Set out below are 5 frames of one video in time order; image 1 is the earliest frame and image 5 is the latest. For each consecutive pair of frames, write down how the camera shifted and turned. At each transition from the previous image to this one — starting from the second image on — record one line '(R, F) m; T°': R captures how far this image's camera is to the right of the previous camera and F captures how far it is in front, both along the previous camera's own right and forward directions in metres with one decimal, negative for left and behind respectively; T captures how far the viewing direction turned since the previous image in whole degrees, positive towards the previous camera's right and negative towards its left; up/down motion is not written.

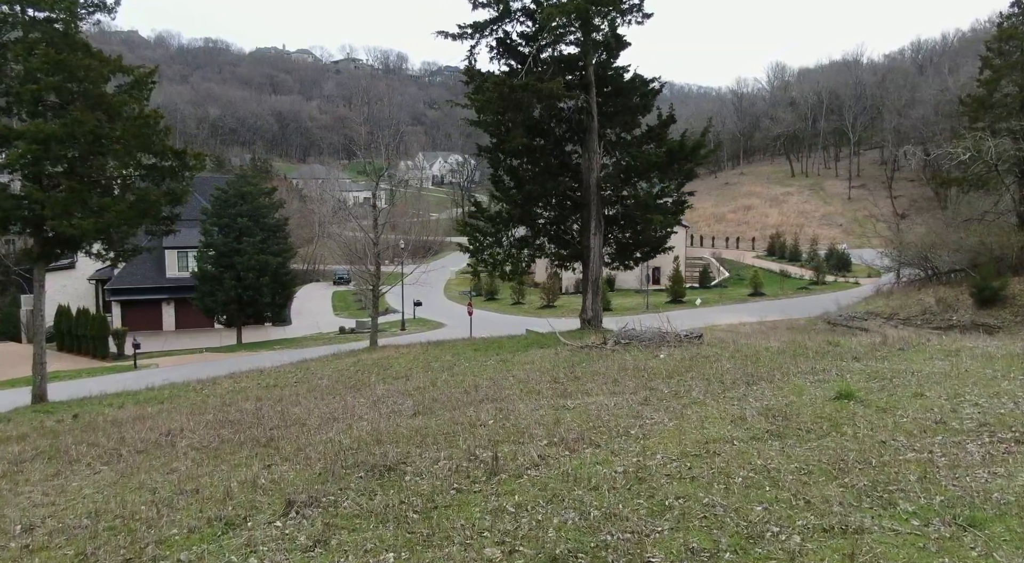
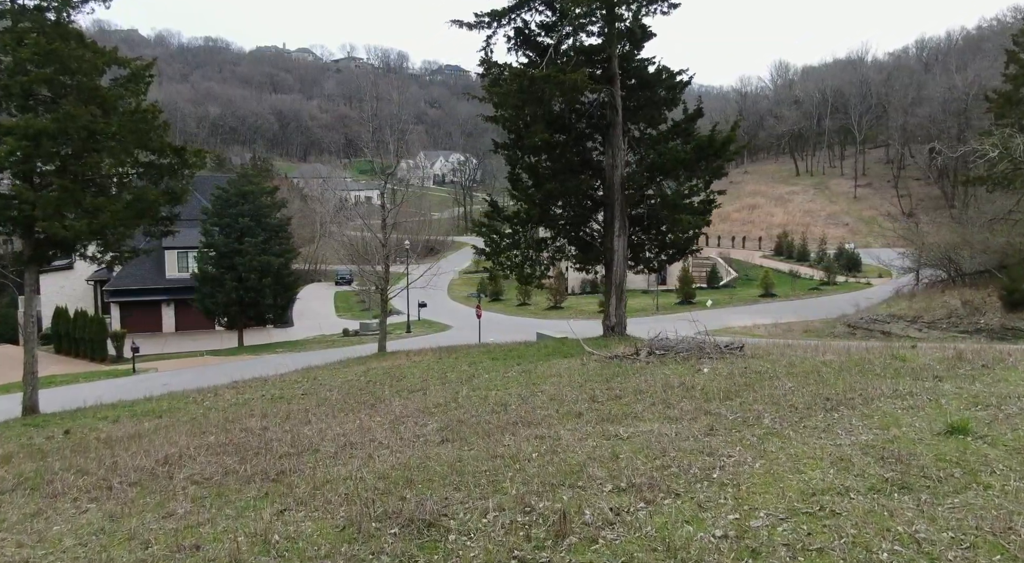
(-0.4, +1.0) m; 0°
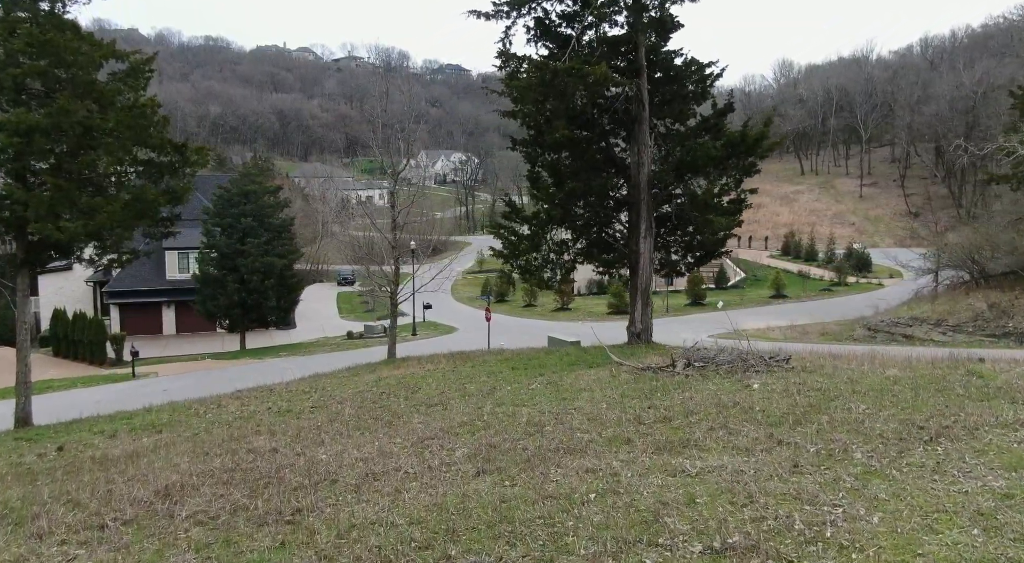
(-0.4, +0.9) m; 0°
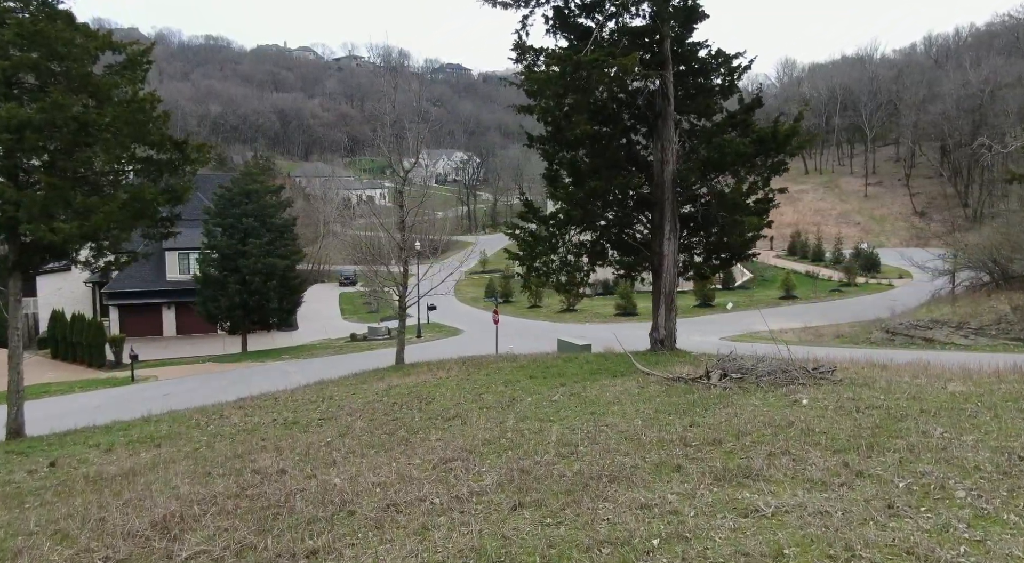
(-0.3, +0.8) m; 0°
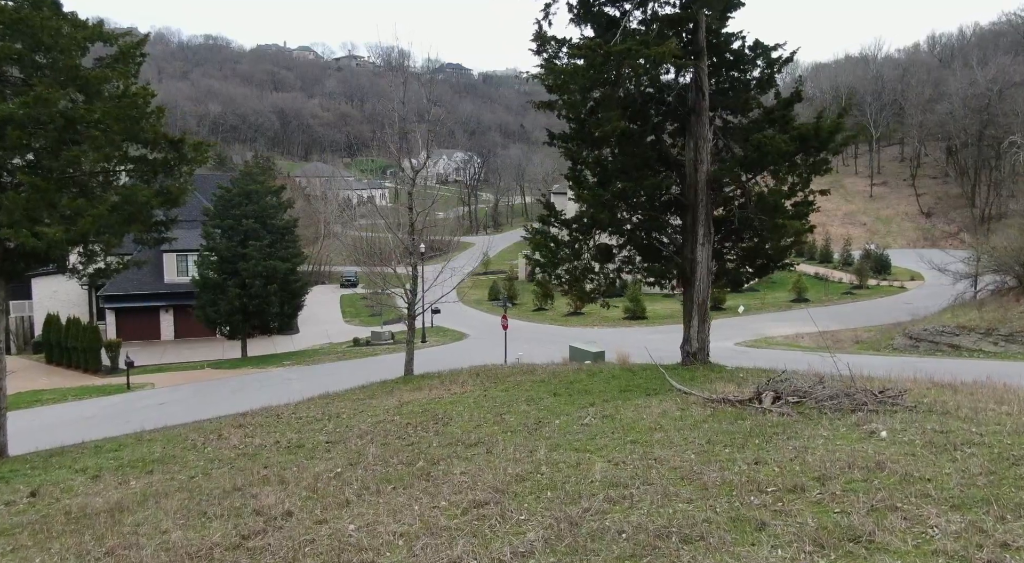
(-0.3, +1.1) m; 0°
